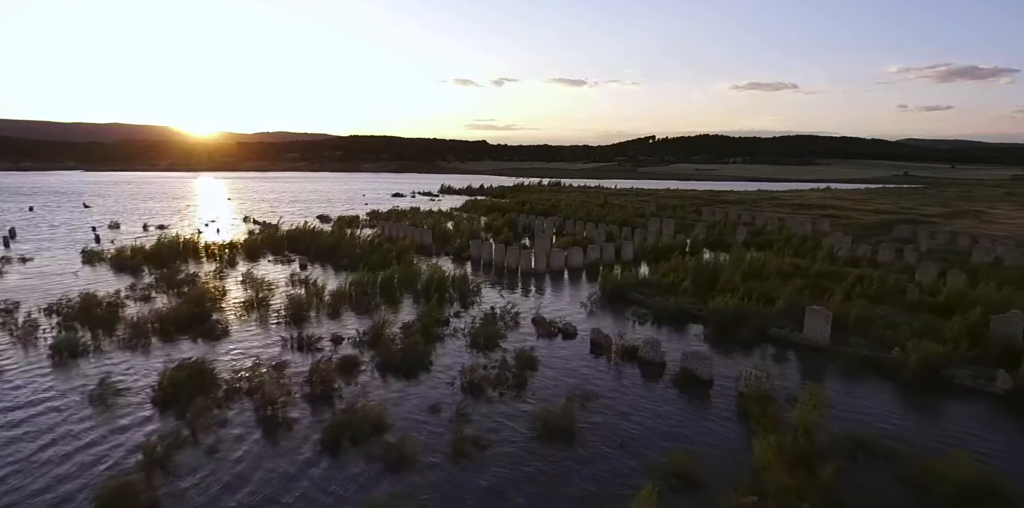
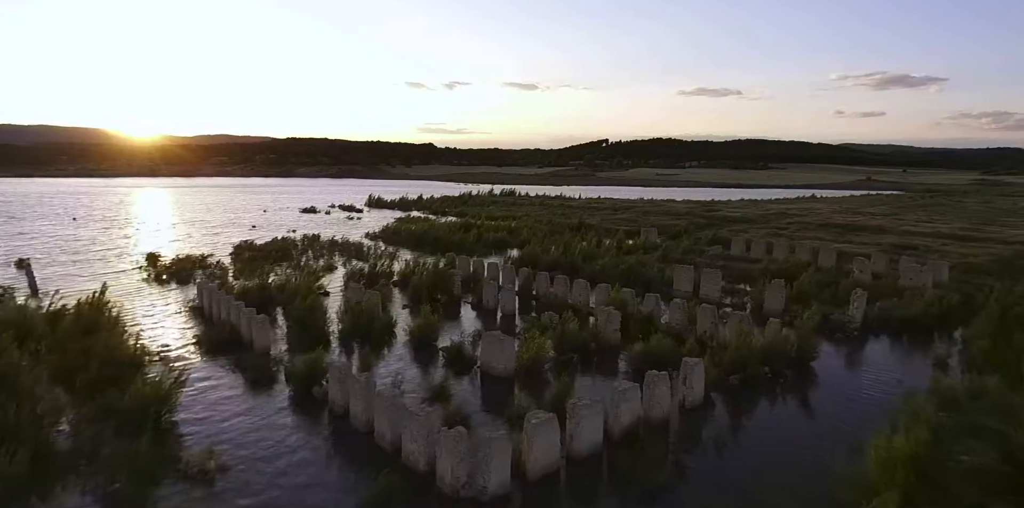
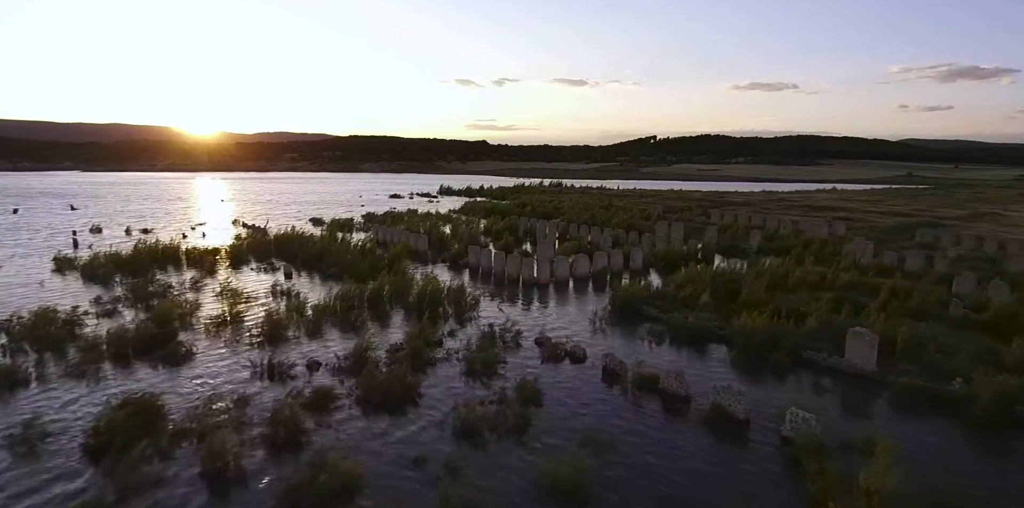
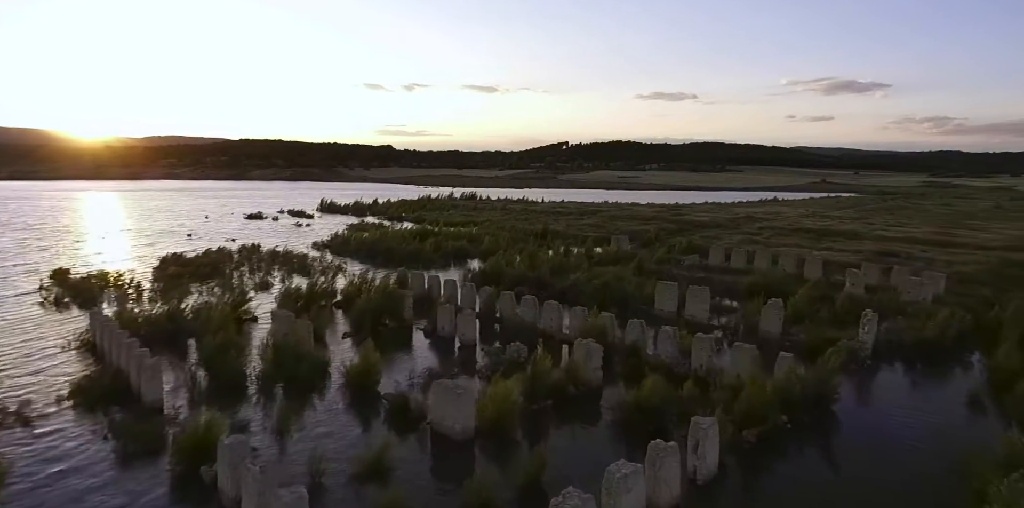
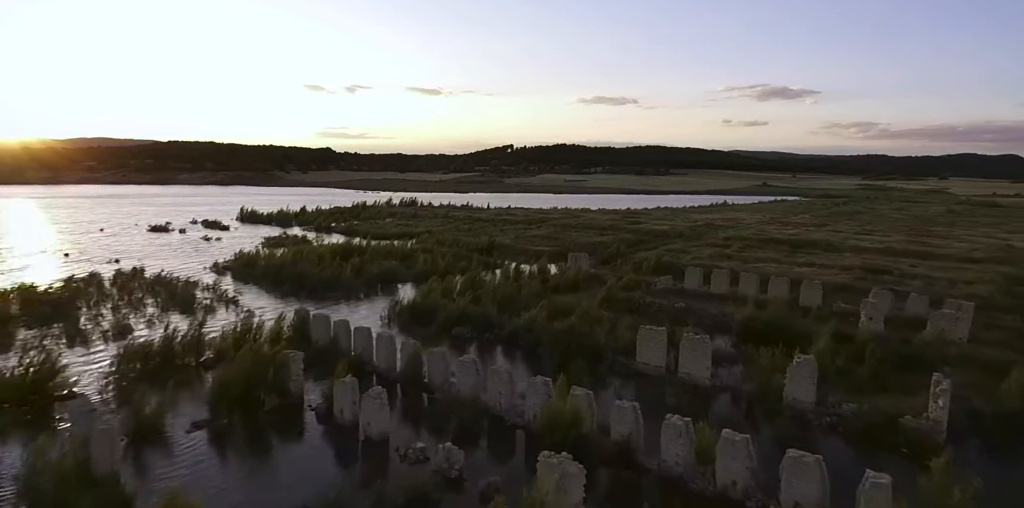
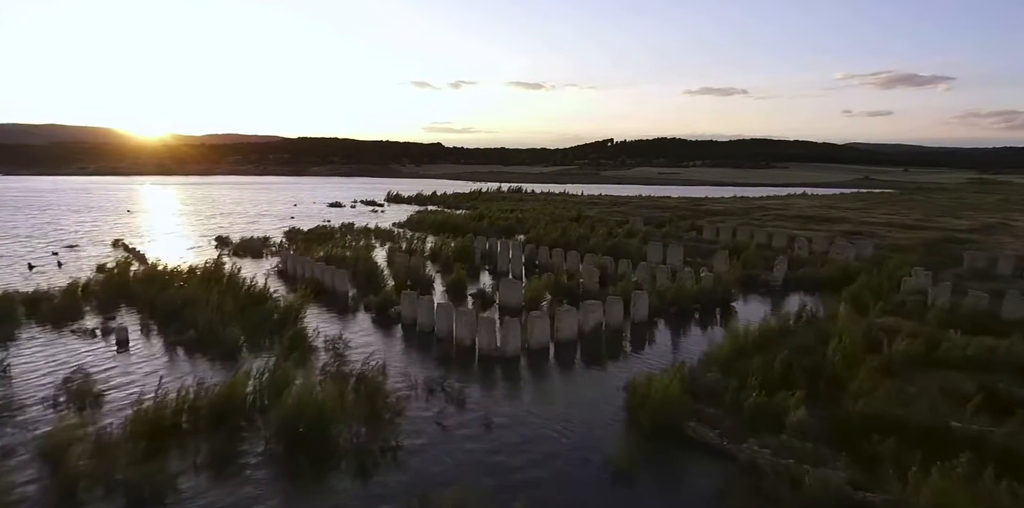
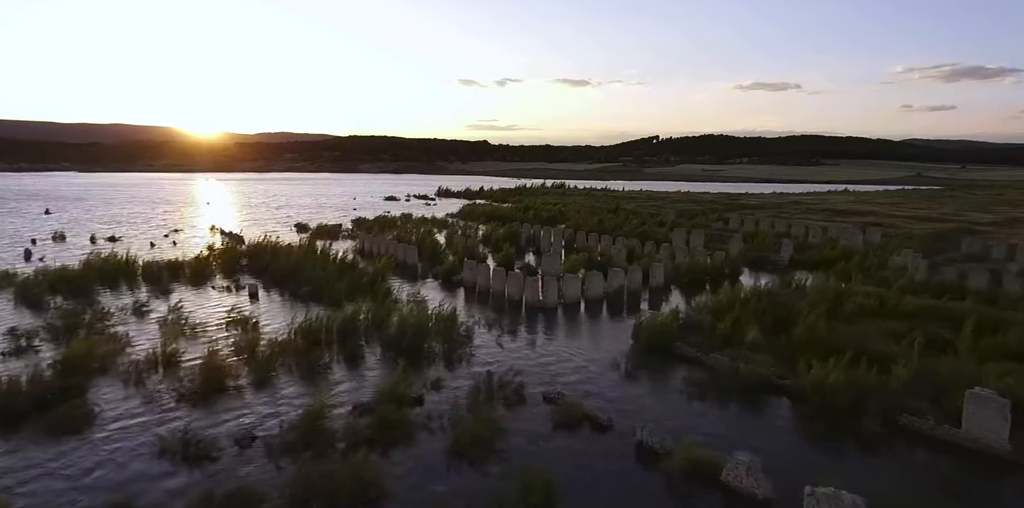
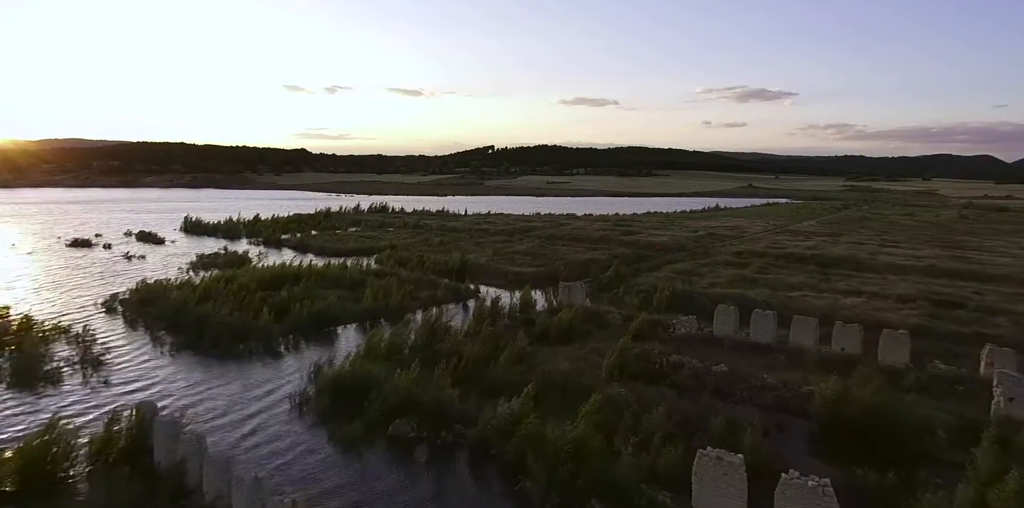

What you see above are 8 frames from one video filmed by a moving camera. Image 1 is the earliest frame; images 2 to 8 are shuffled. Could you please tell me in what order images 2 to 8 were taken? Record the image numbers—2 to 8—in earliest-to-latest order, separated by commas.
3, 7, 6, 2, 4, 5, 8
